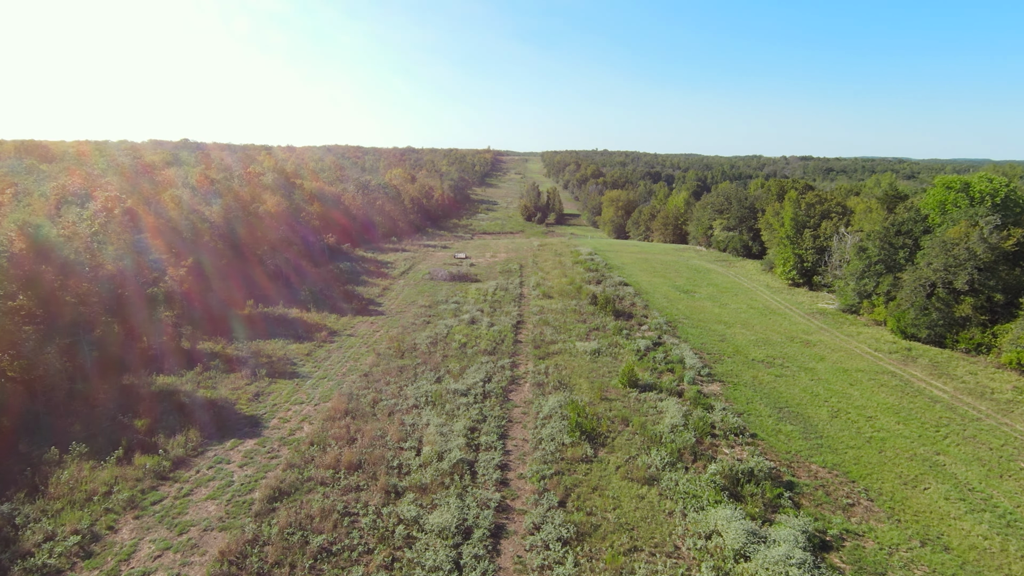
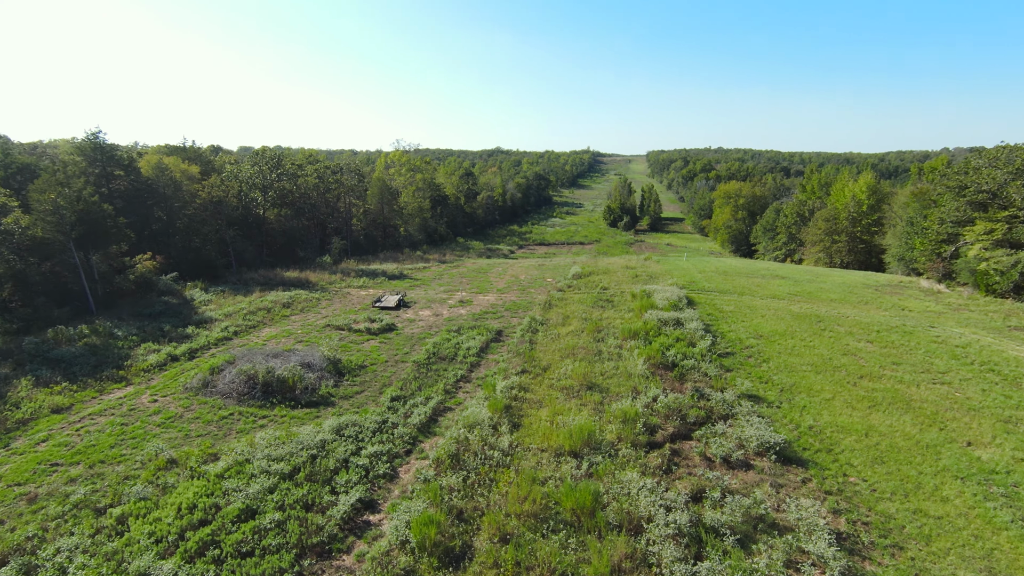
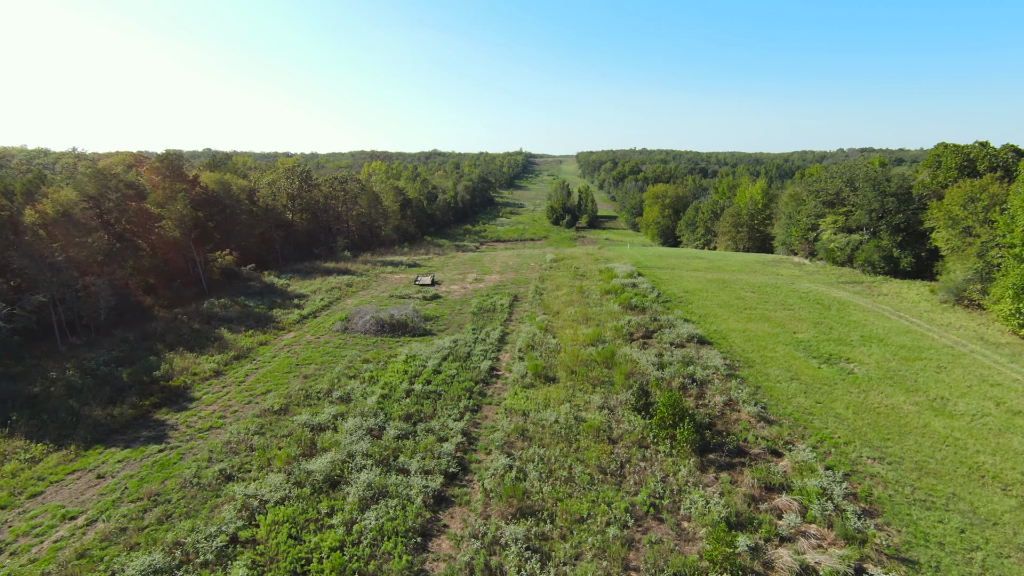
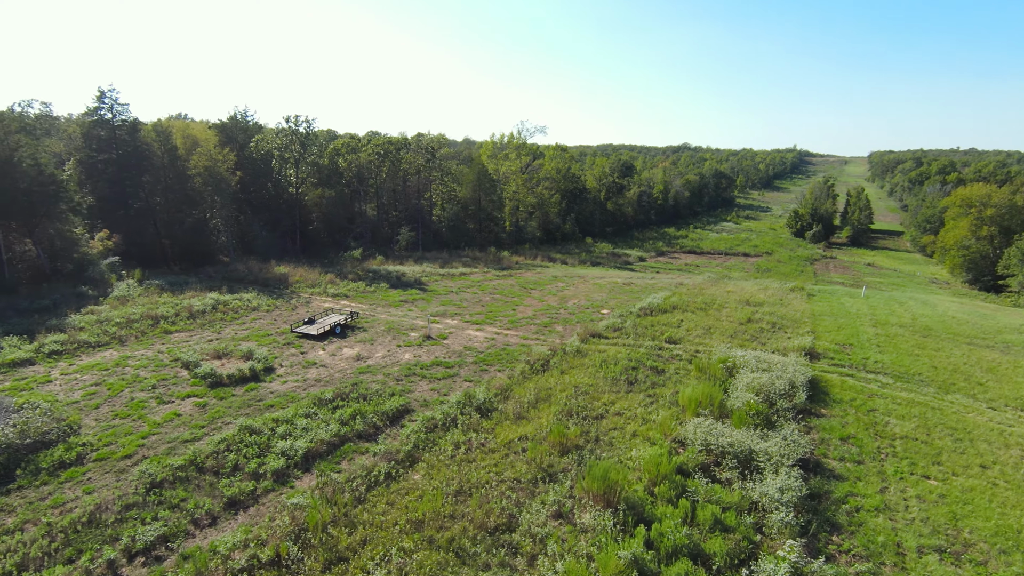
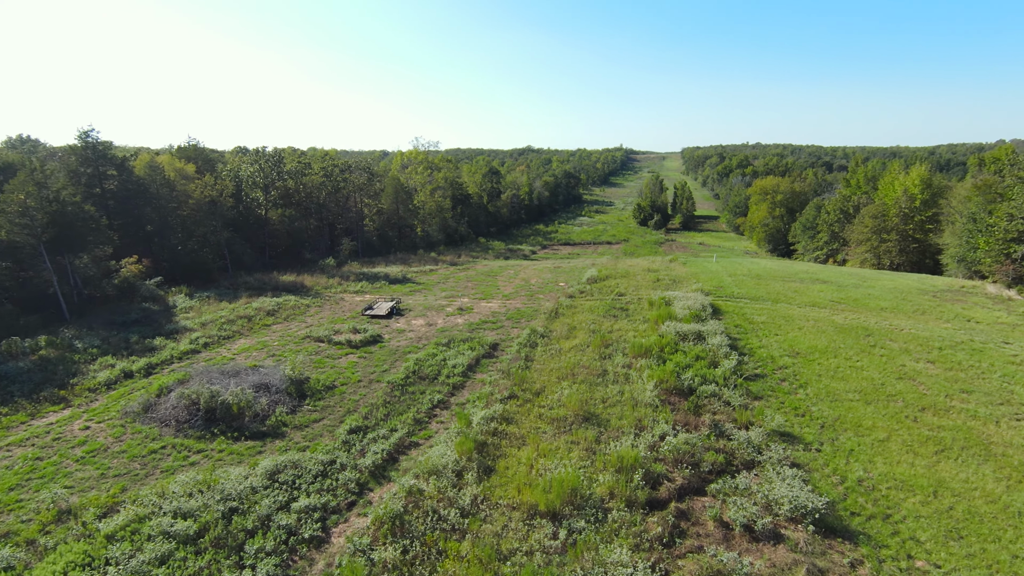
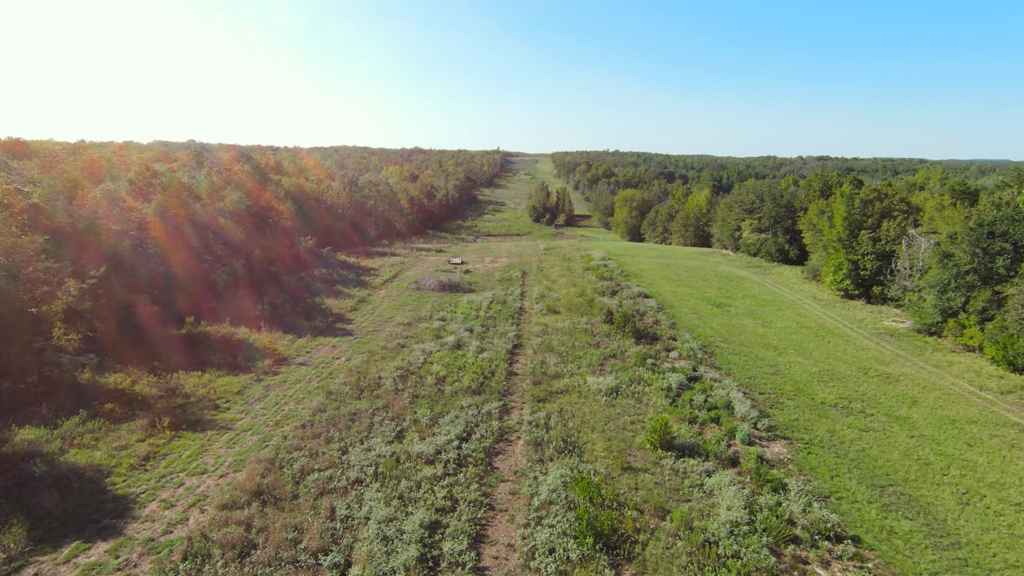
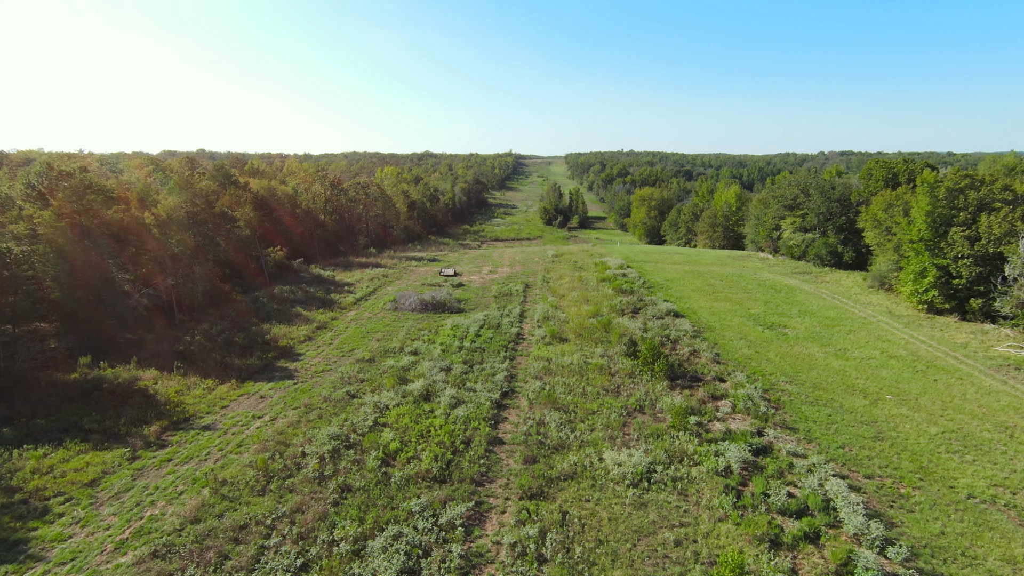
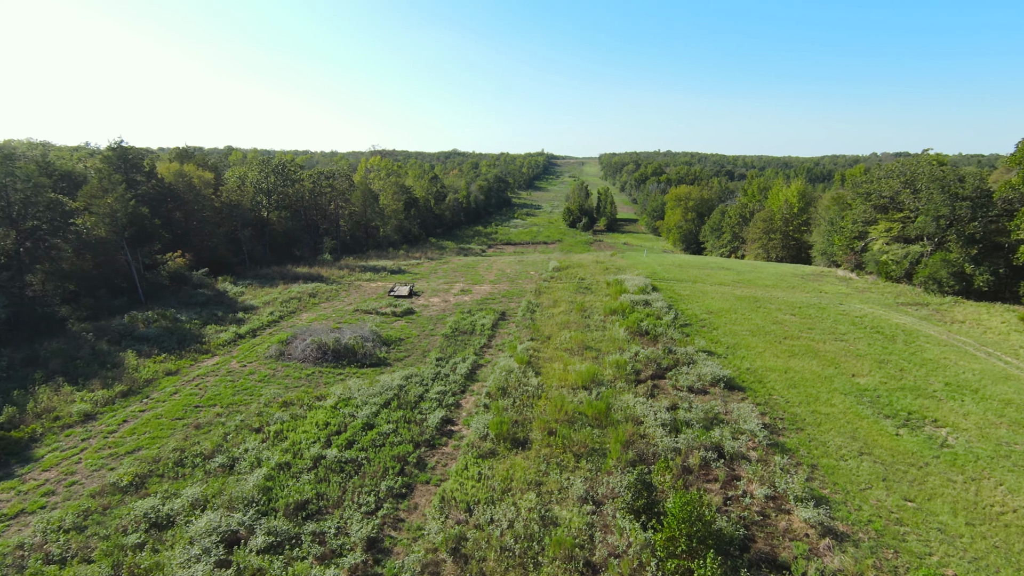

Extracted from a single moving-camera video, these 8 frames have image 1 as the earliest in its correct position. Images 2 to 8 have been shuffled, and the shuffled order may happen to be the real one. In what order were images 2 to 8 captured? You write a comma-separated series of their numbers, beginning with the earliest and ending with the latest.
6, 7, 3, 8, 2, 5, 4
